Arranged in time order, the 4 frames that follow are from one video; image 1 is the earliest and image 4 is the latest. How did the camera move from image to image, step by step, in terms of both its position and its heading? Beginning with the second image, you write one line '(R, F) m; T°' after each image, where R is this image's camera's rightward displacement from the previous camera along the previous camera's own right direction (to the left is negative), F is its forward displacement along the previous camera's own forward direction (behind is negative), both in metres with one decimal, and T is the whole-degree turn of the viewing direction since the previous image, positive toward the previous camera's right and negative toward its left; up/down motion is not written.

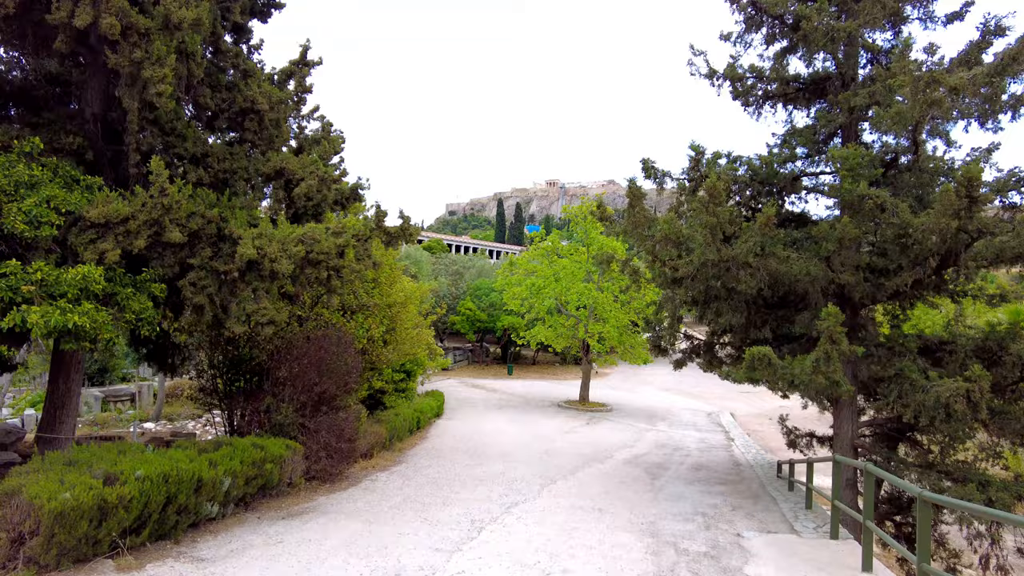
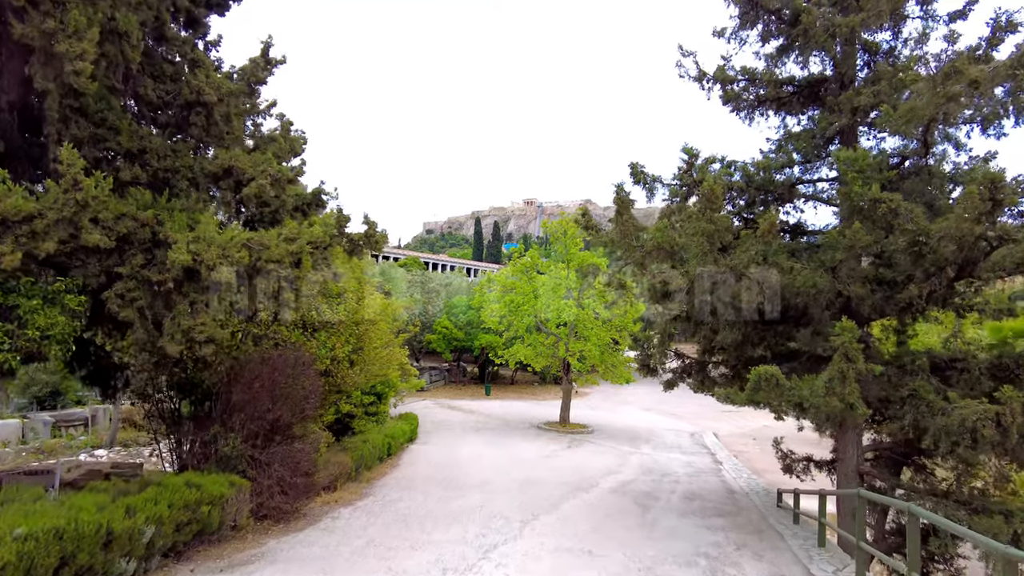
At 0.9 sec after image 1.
(0.0, +0.8) m; +2°
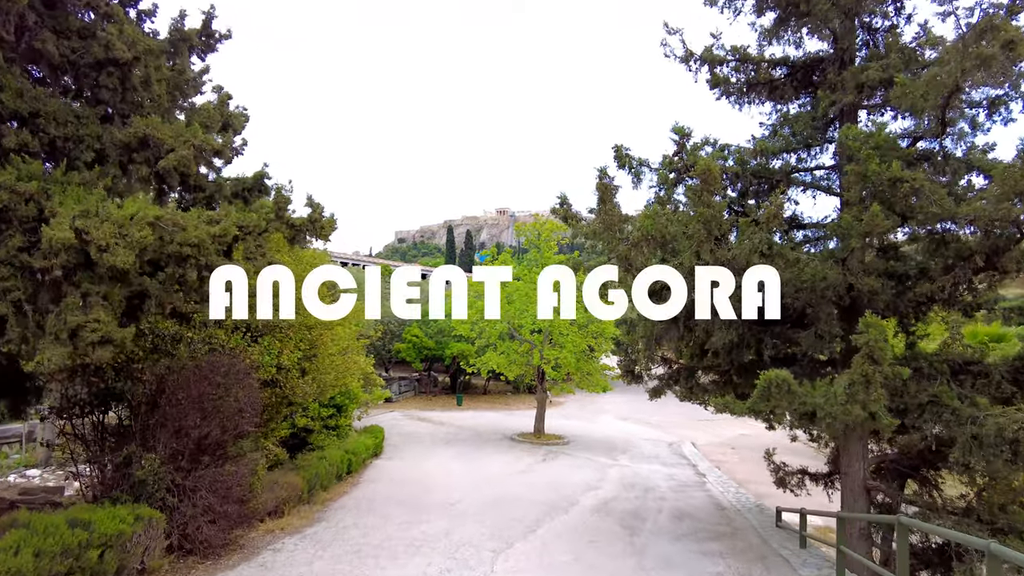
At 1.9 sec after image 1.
(0.0, +0.9) m; +2°
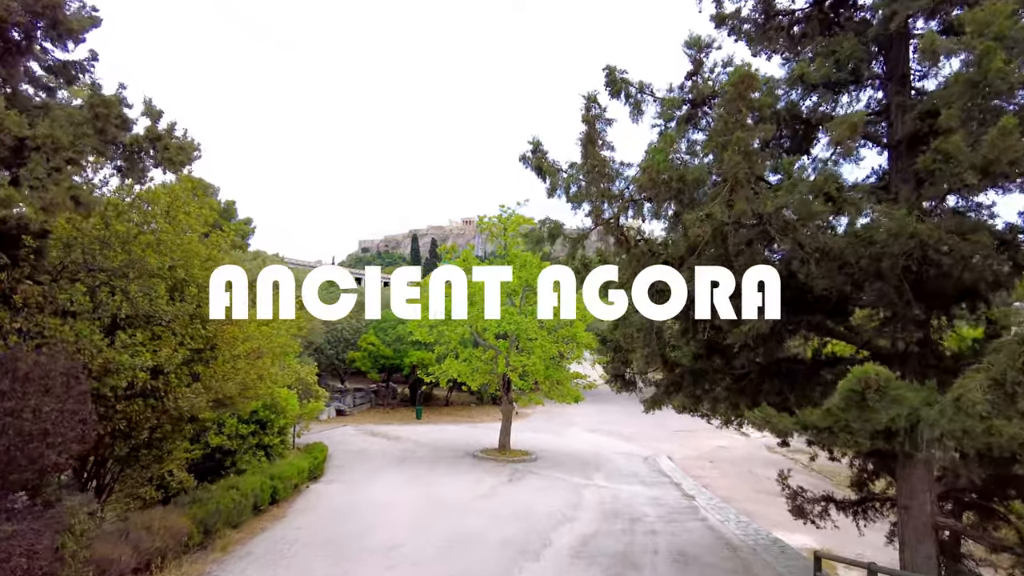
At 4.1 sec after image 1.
(+0.1, +2.0) m; +3°
